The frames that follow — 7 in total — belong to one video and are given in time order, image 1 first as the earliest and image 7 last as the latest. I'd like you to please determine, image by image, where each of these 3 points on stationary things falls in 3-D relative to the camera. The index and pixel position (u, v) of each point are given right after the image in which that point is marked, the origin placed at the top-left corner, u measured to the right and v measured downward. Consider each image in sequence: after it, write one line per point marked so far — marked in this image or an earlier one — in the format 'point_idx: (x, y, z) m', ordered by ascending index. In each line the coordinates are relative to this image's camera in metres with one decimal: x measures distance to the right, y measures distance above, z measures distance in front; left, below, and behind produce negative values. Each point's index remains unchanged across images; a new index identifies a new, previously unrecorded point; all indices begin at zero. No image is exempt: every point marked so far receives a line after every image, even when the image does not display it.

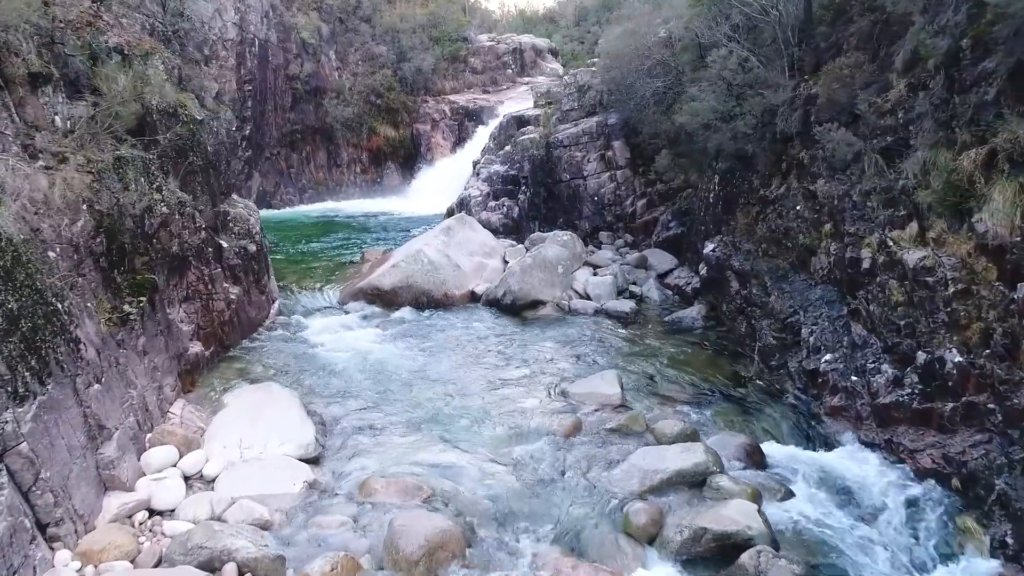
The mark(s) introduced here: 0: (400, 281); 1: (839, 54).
0: (-2.3, +0.1, +11.1) m
1: (+5.4, +3.9, +9.1) m
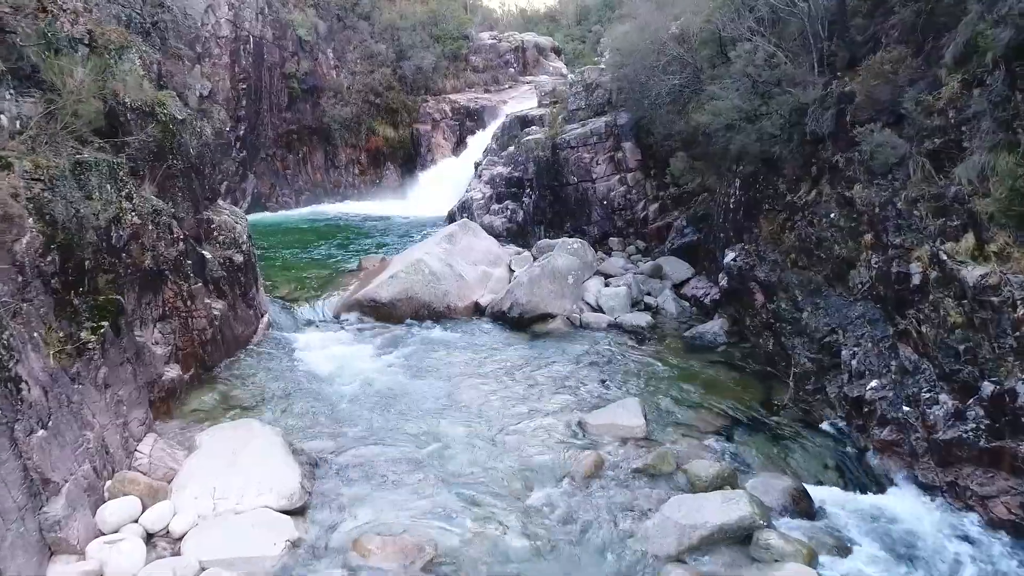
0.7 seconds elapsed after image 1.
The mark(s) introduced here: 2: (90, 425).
0: (-2.1, -0.1, +10.3) m
1: (+5.6, +3.6, +8.3) m
2: (-3.8, -1.2, +4.9) m
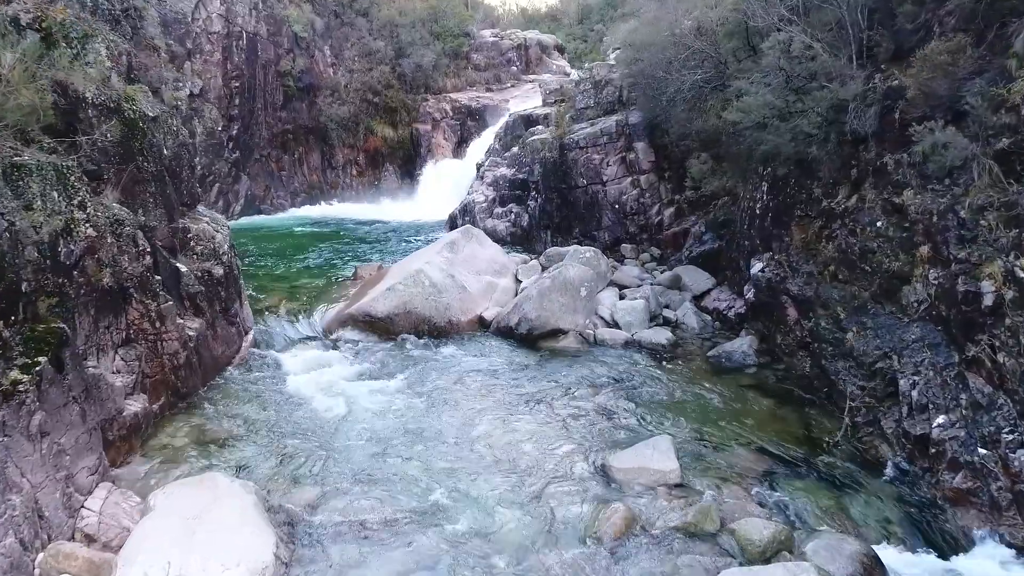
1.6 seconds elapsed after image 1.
0: (-2.0, -0.3, +9.5) m
1: (+5.7, +3.4, +7.5) m
2: (-3.6, -1.4, +4.0) m
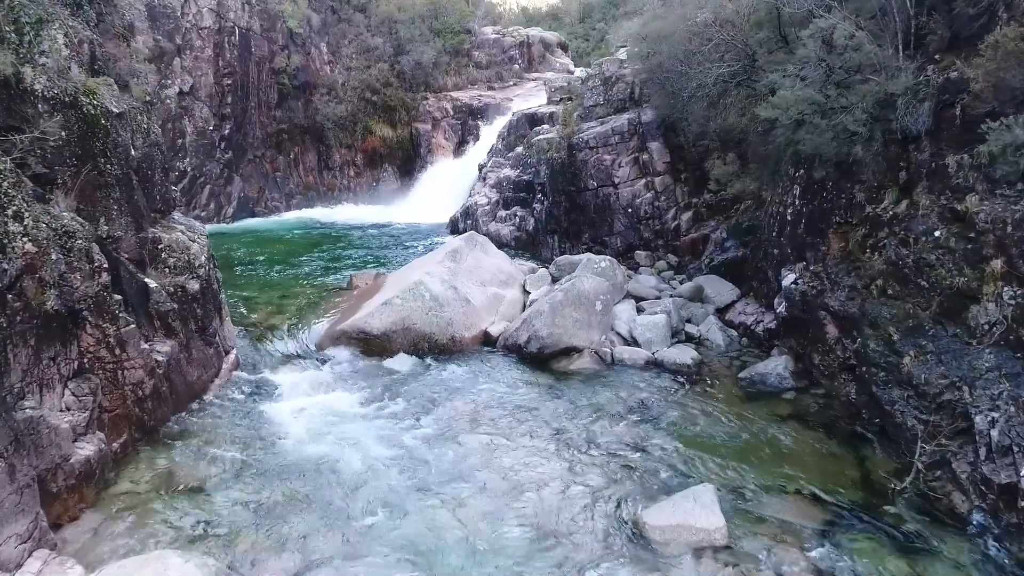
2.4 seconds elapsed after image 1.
0: (-1.9, -0.5, +8.6) m
1: (+5.8, +3.2, +6.6) m
2: (-3.5, -1.7, +3.2) m
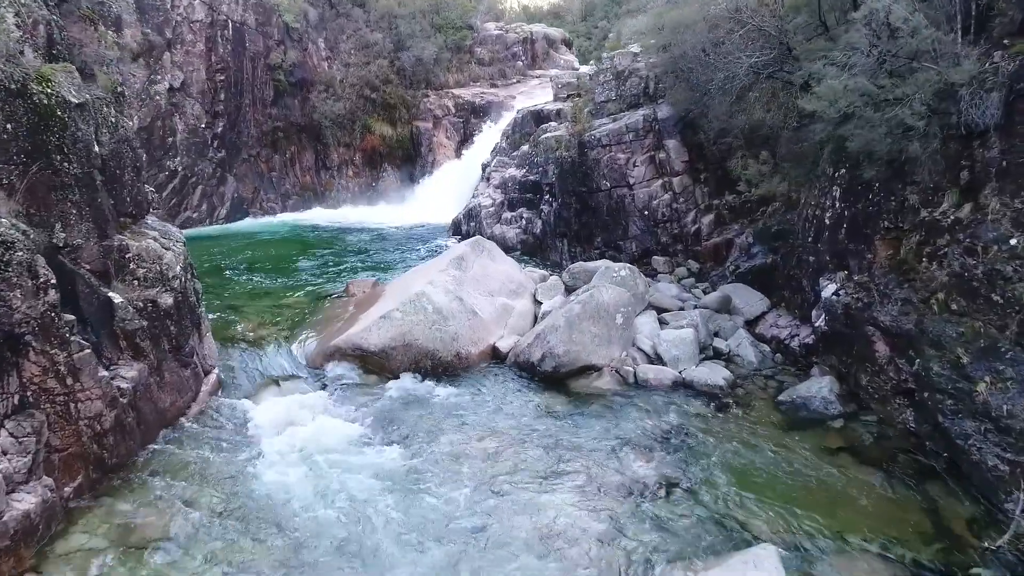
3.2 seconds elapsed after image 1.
0: (-1.7, -0.7, +7.8) m
1: (+6.0, +3.0, +5.8) m
2: (-3.3, -1.8, +2.3) m
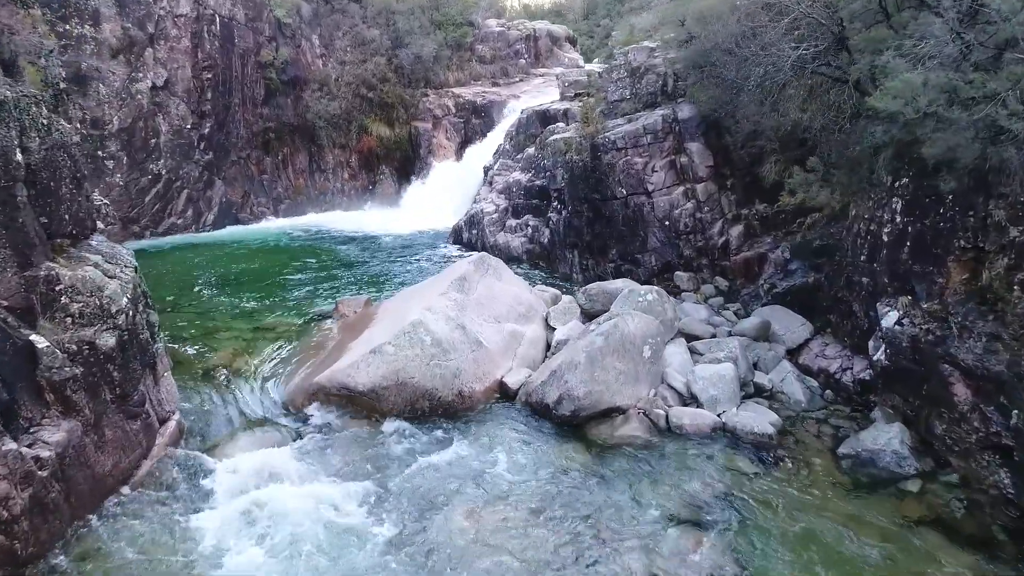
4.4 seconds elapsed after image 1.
0: (-1.6, -1.1, +6.7) m
1: (+6.1, +2.7, +4.7) m
2: (-3.2, -2.2, +1.2) m
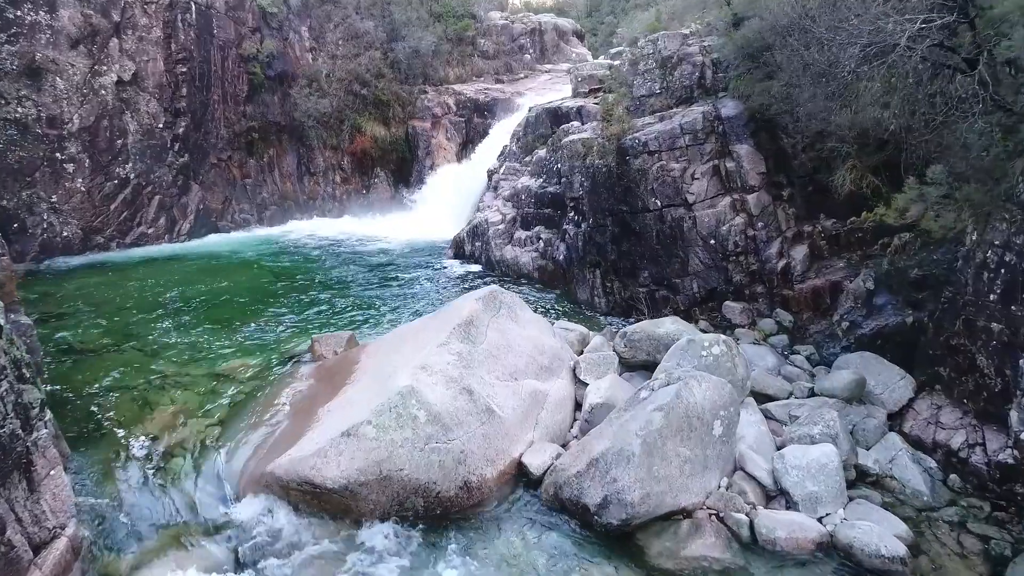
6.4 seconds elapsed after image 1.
0: (-1.3, -1.6, +4.9) m
1: (+6.4, +2.2, +2.9) m
2: (-2.9, -2.7, -0.6) m
